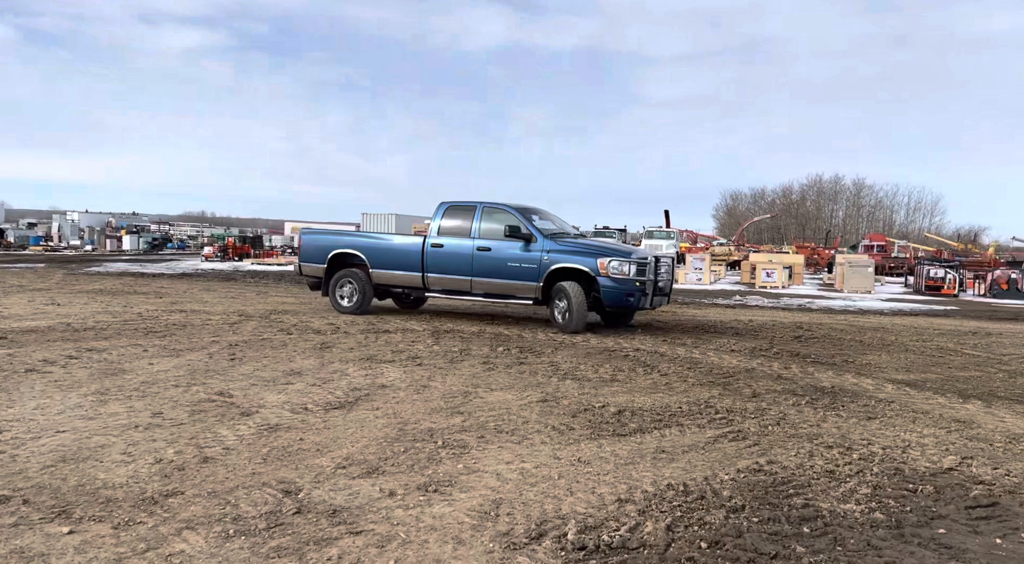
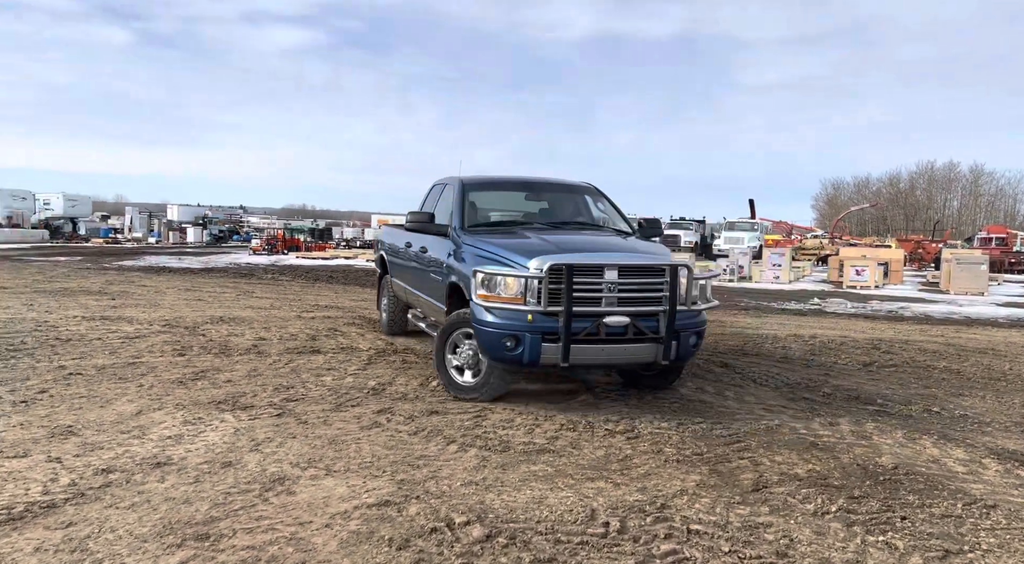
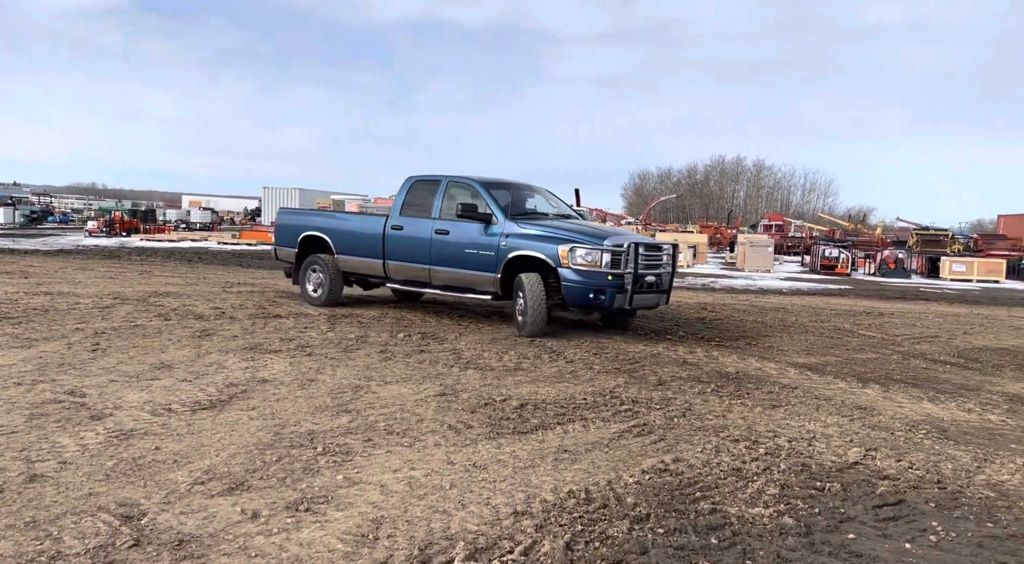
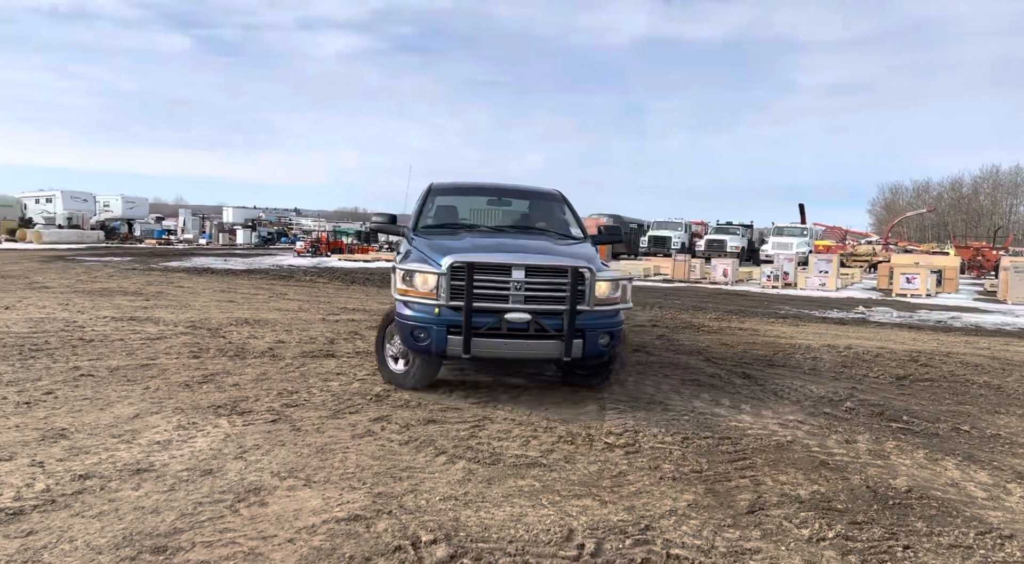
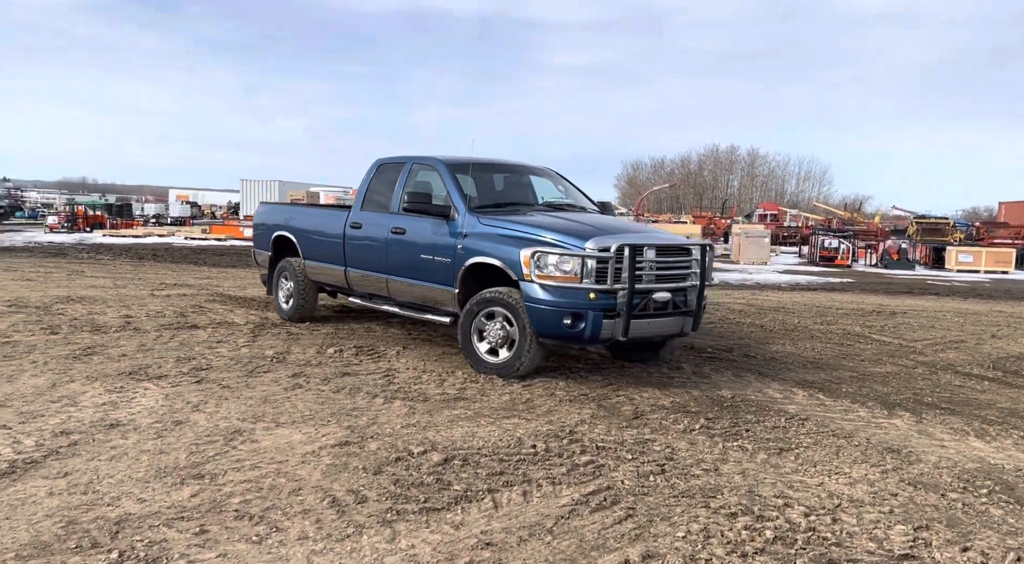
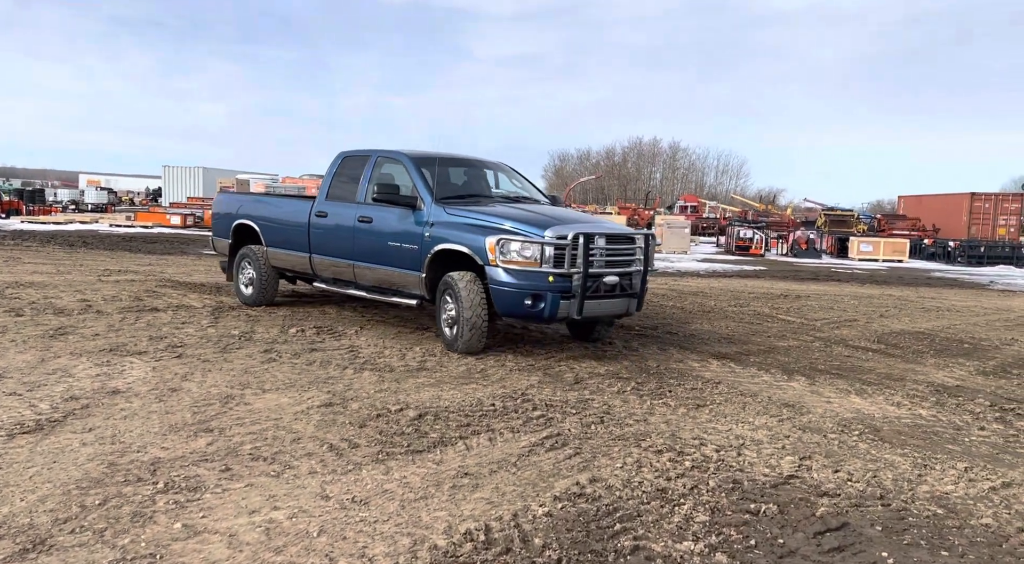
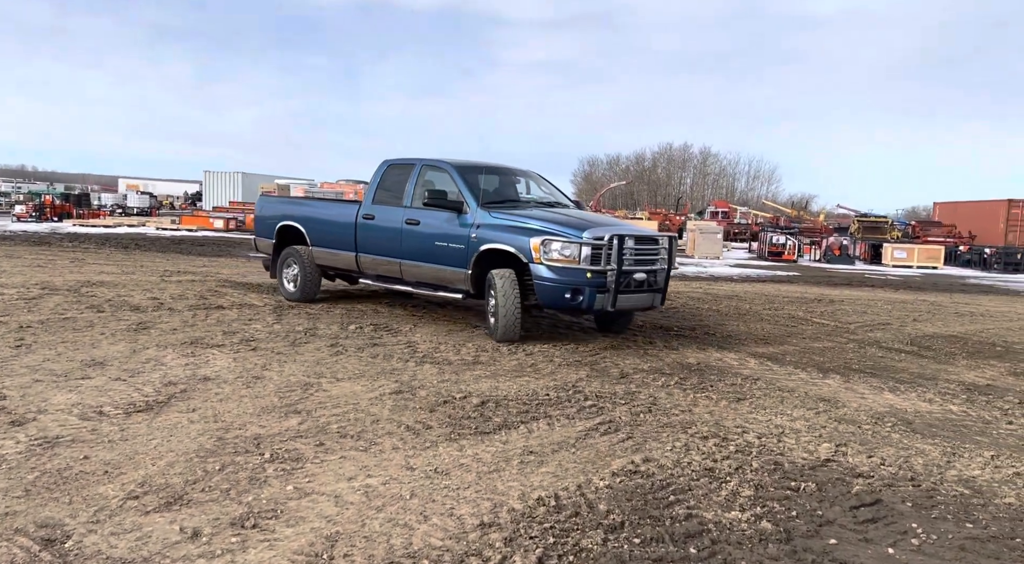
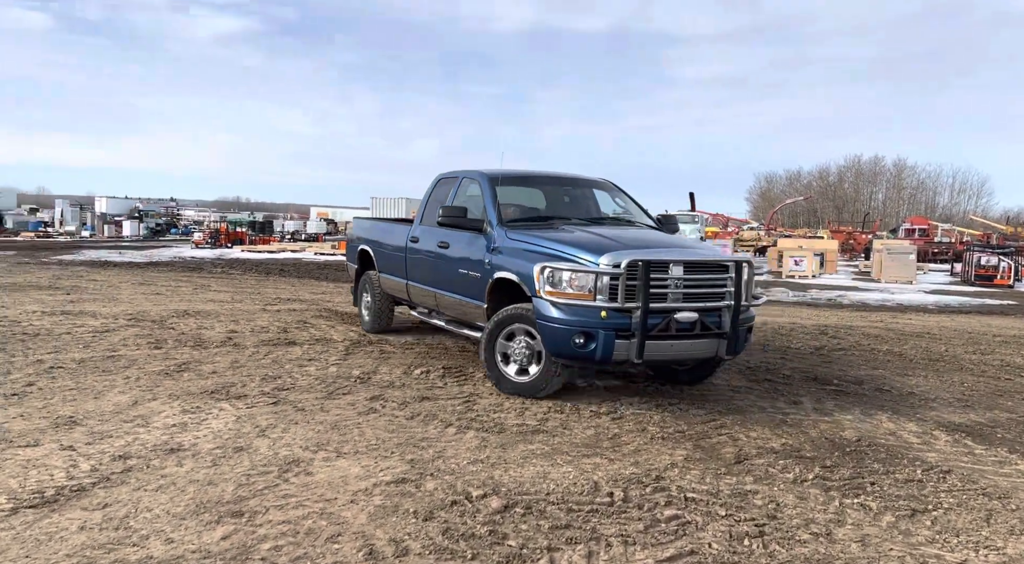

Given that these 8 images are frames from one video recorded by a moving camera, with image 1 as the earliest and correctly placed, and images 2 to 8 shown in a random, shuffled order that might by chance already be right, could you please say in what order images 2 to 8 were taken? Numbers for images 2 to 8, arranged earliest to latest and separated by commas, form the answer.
3, 7, 6, 5, 8, 2, 4
